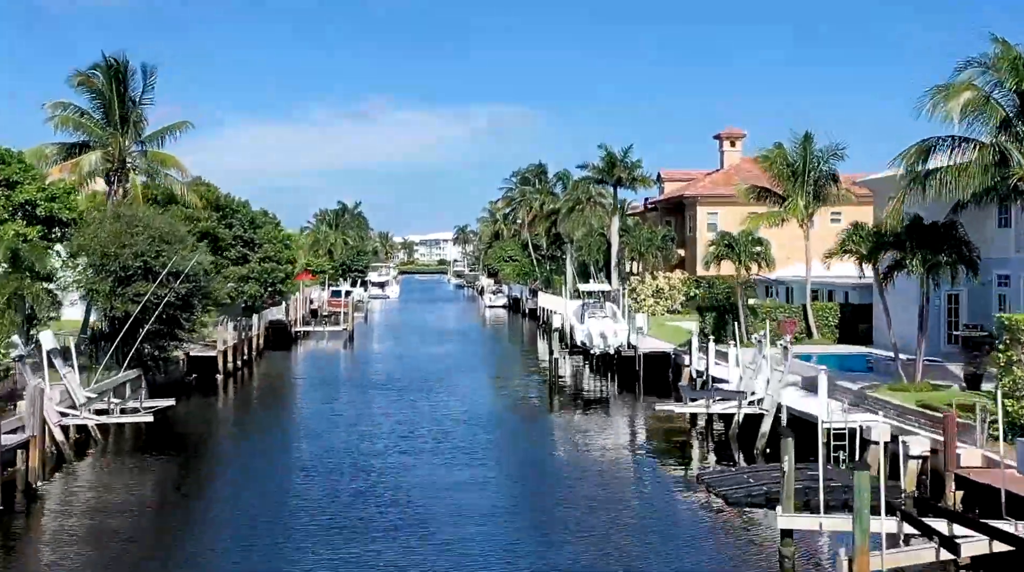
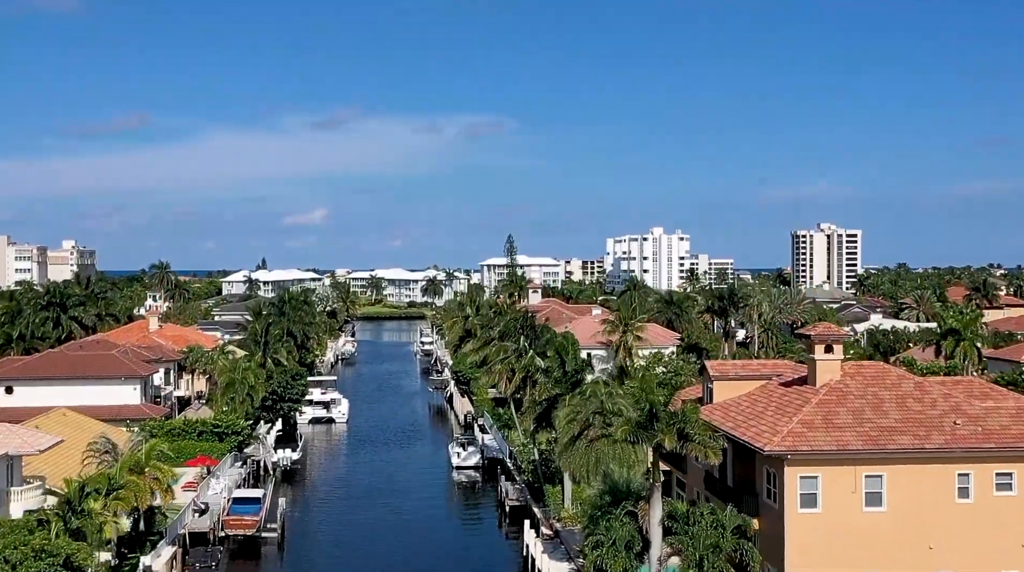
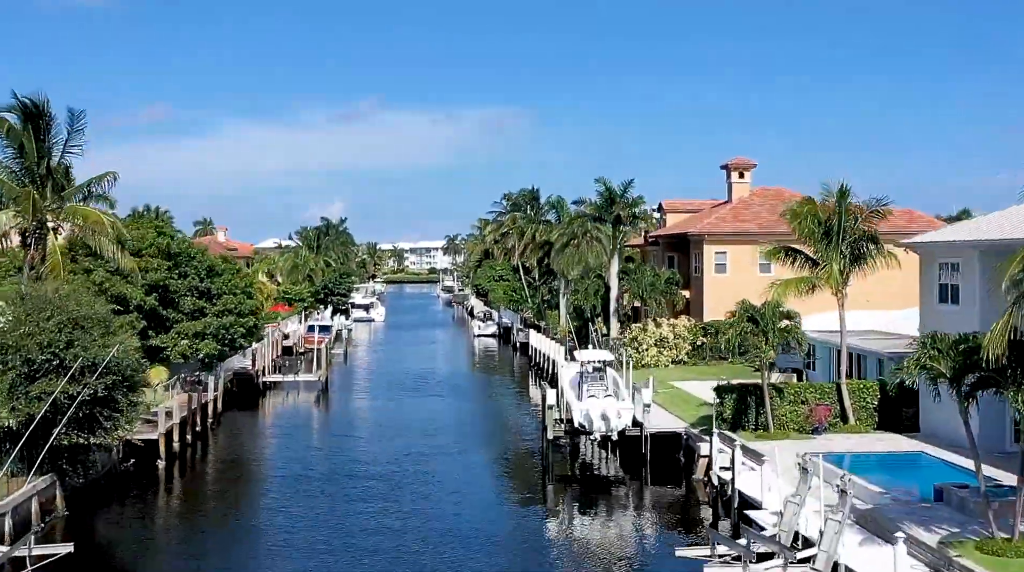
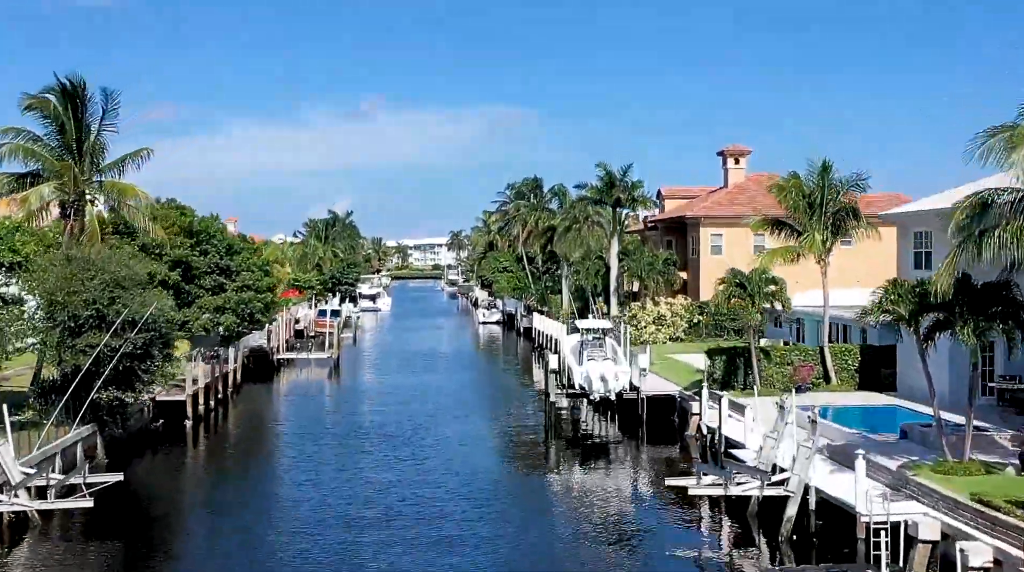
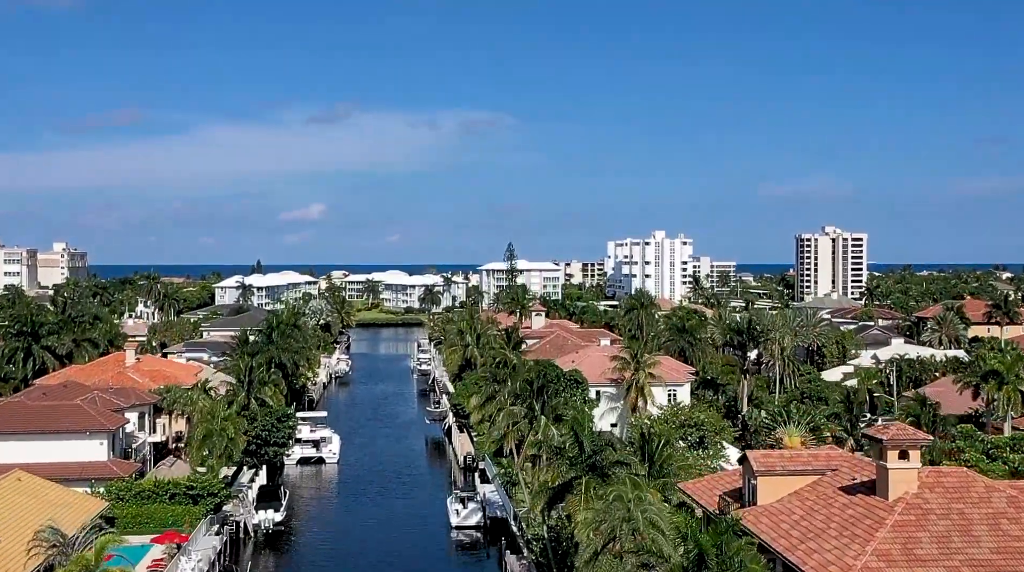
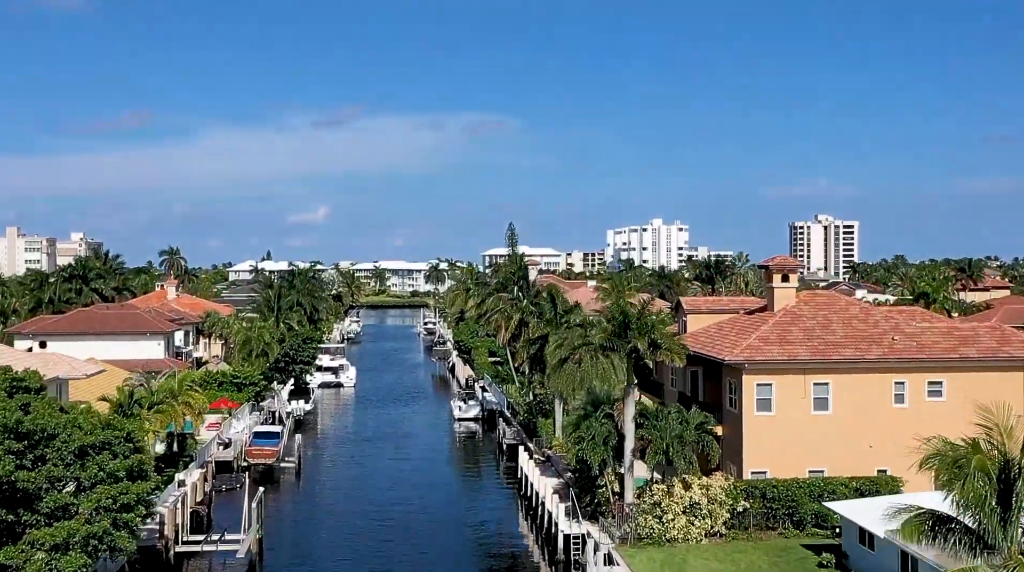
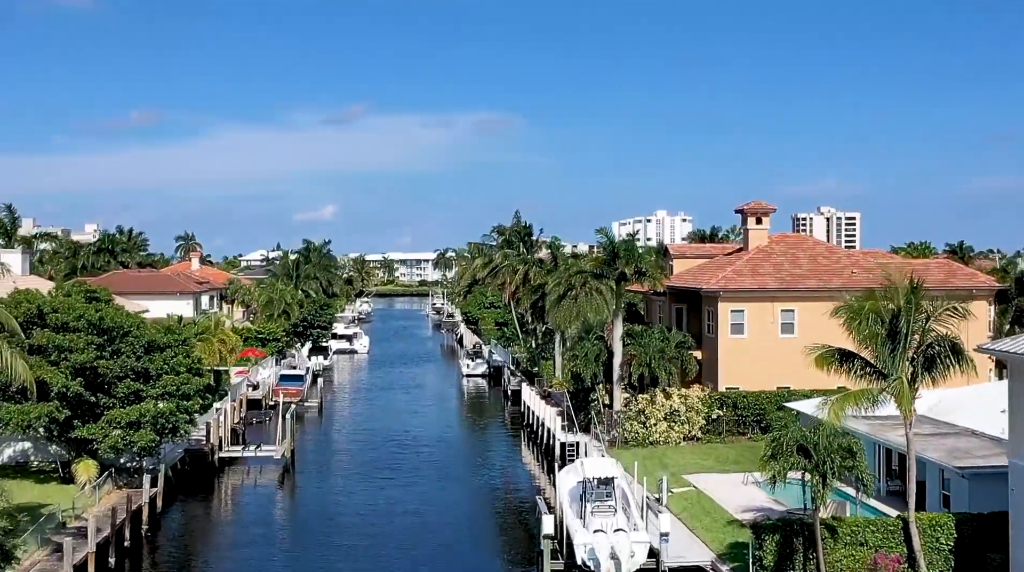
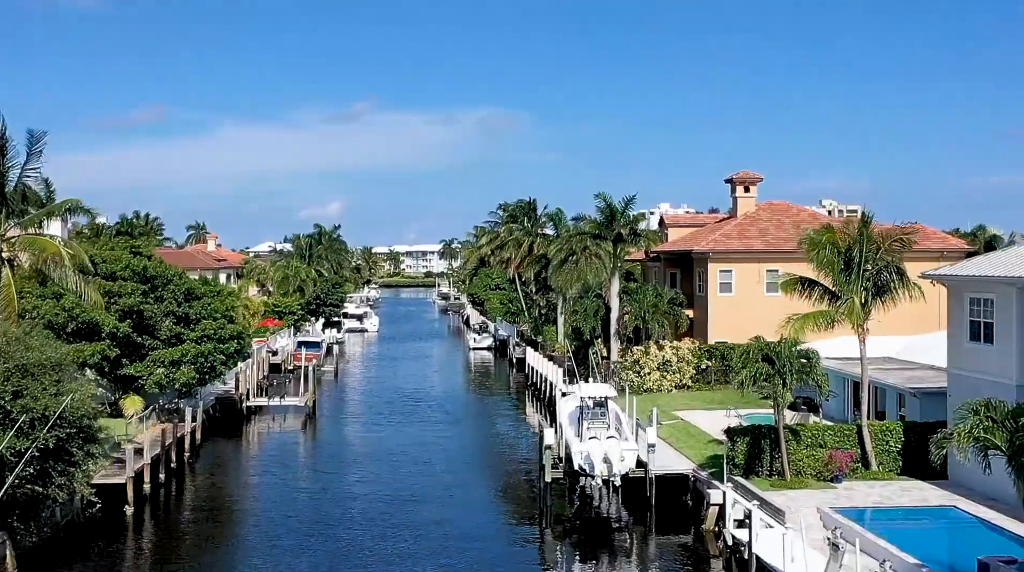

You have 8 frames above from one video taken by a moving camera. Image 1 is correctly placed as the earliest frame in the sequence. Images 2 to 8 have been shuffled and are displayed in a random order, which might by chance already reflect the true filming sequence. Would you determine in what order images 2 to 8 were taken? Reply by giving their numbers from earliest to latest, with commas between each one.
4, 3, 8, 7, 6, 2, 5
